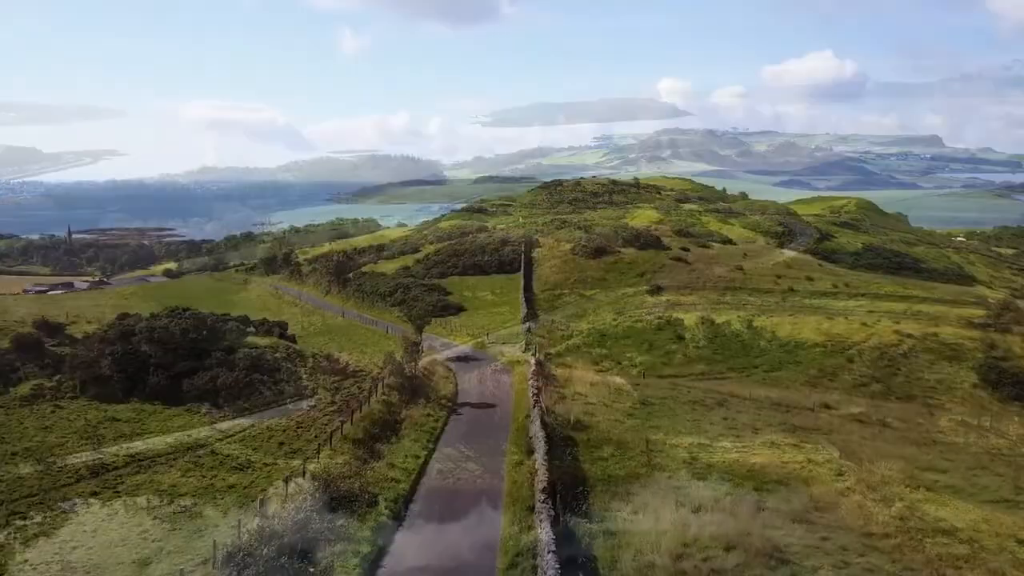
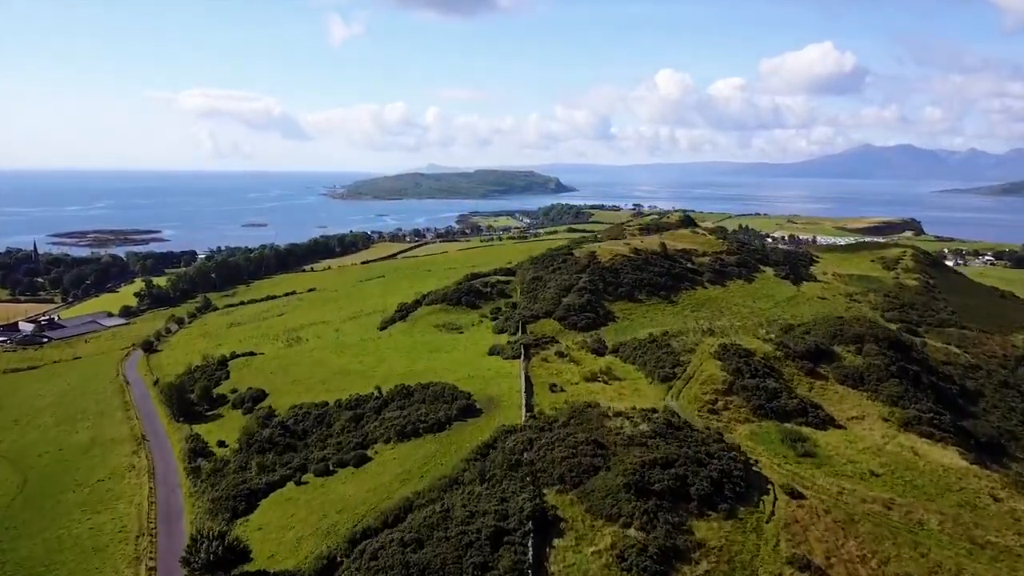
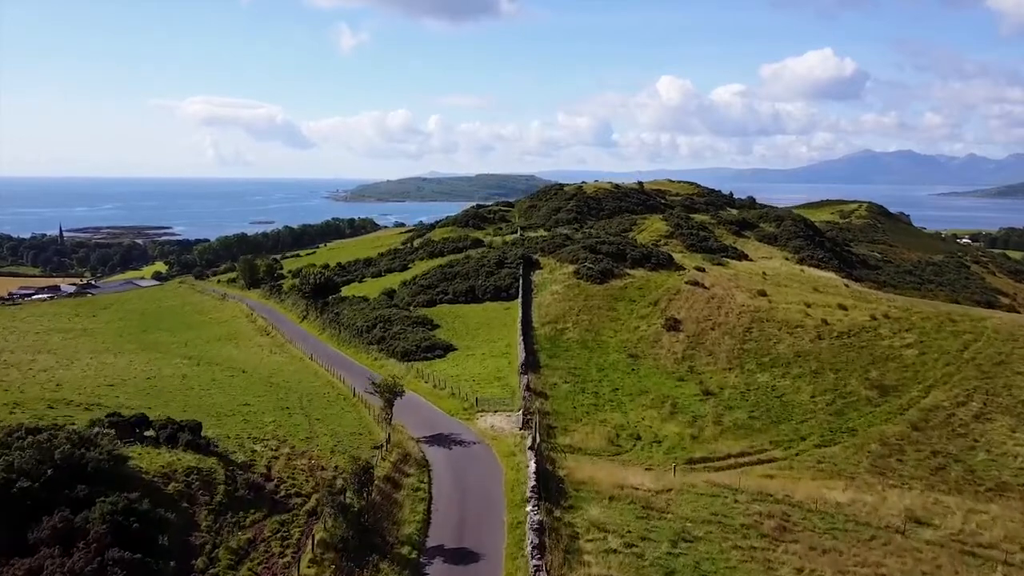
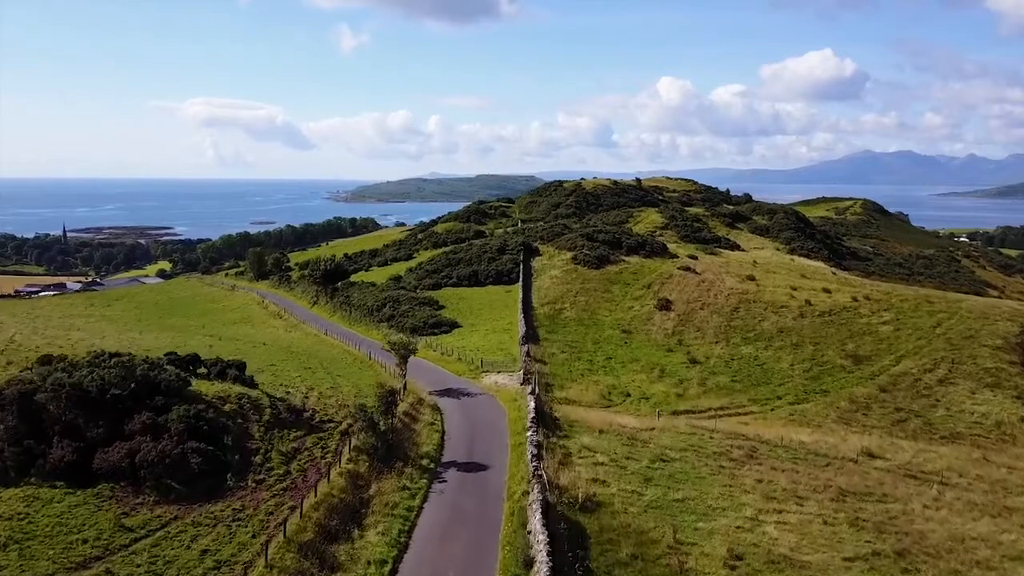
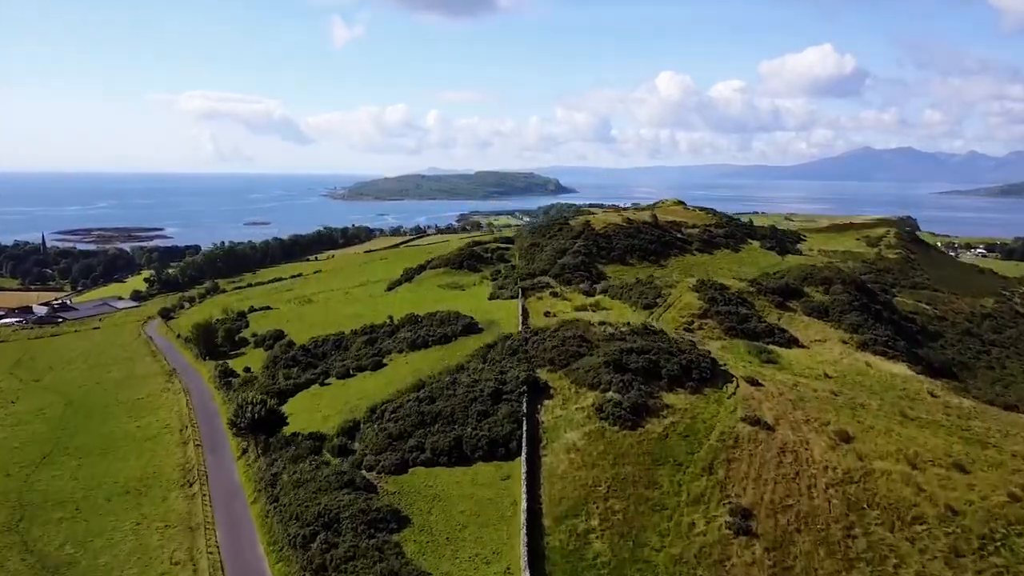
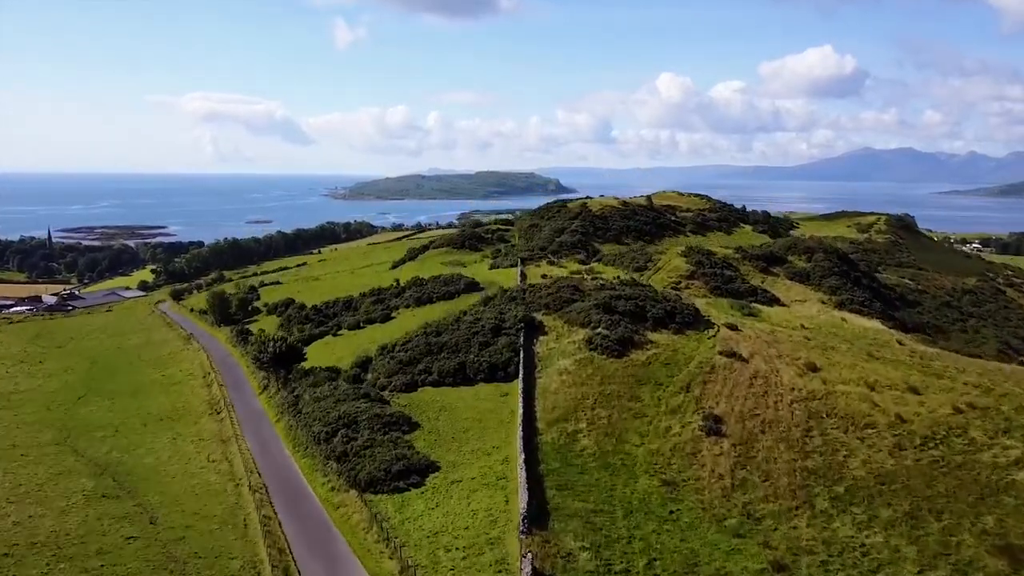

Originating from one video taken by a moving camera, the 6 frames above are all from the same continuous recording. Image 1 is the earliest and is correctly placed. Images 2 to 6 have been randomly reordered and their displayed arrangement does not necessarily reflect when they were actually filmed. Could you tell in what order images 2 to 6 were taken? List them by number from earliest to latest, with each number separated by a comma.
4, 3, 6, 5, 2
